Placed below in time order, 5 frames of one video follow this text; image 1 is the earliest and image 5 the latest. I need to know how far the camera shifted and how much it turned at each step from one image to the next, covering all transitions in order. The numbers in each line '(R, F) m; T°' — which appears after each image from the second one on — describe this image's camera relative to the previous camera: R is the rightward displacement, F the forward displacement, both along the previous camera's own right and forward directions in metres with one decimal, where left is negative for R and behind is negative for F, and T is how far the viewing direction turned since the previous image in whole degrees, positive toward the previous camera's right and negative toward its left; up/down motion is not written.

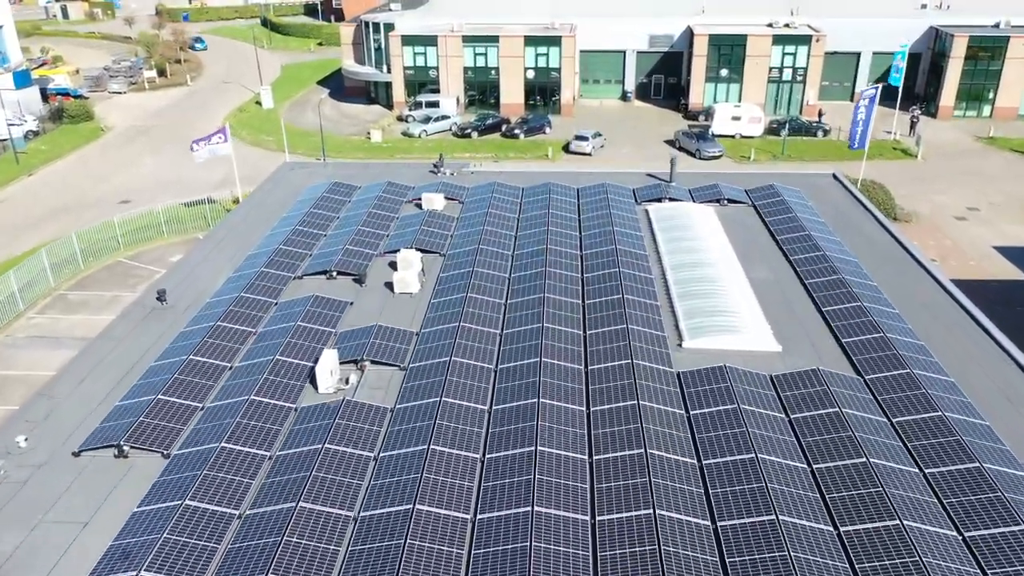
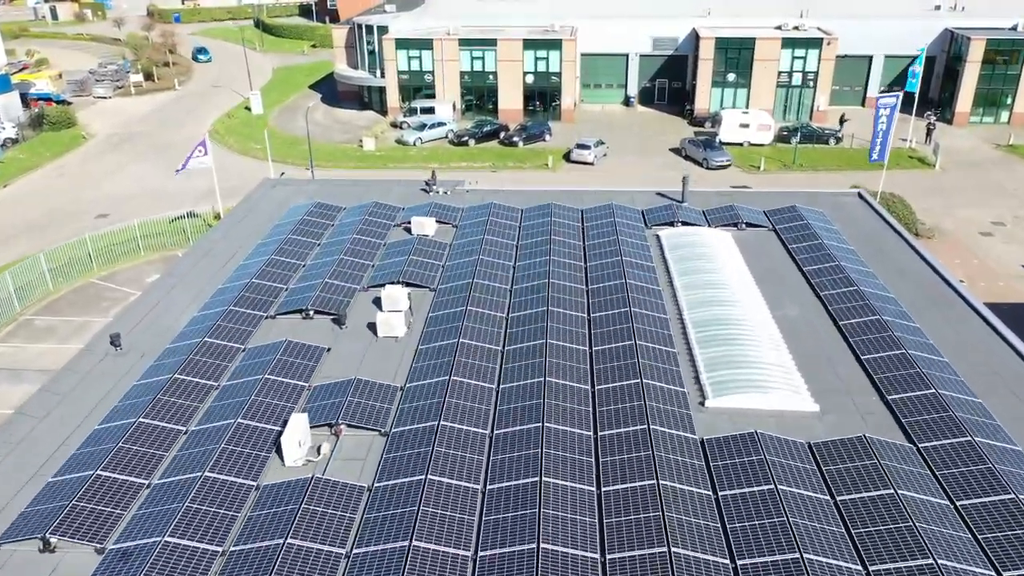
(0.0, +2.5) m; 0°
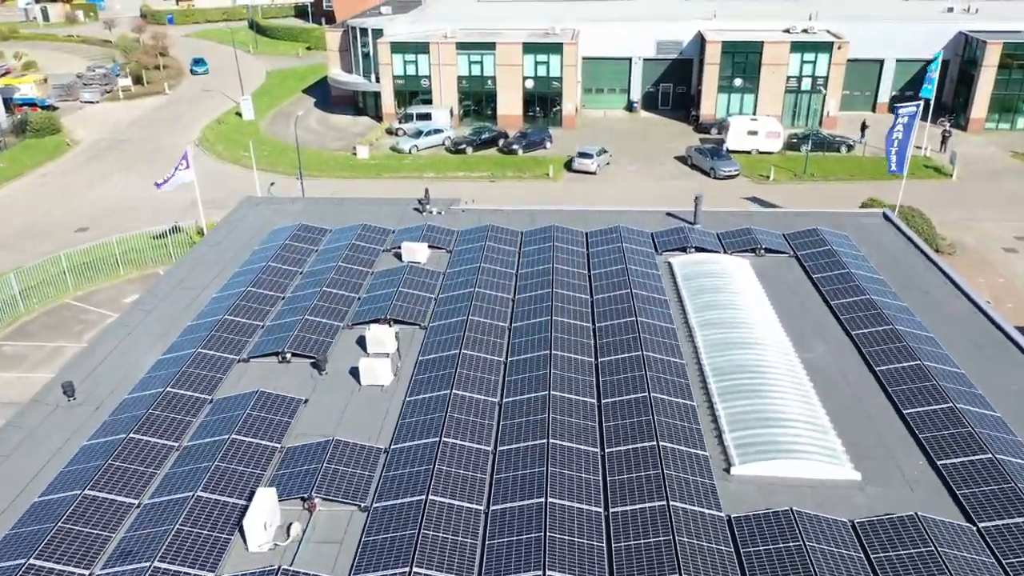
(0.0, +2.1) m; 0°
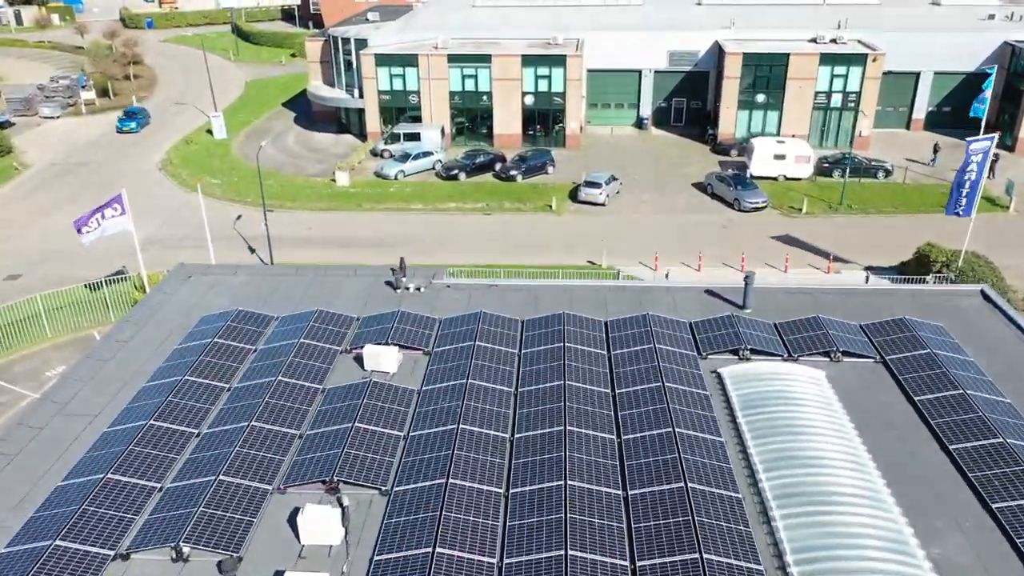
(0.0, +5.8) m; 0°
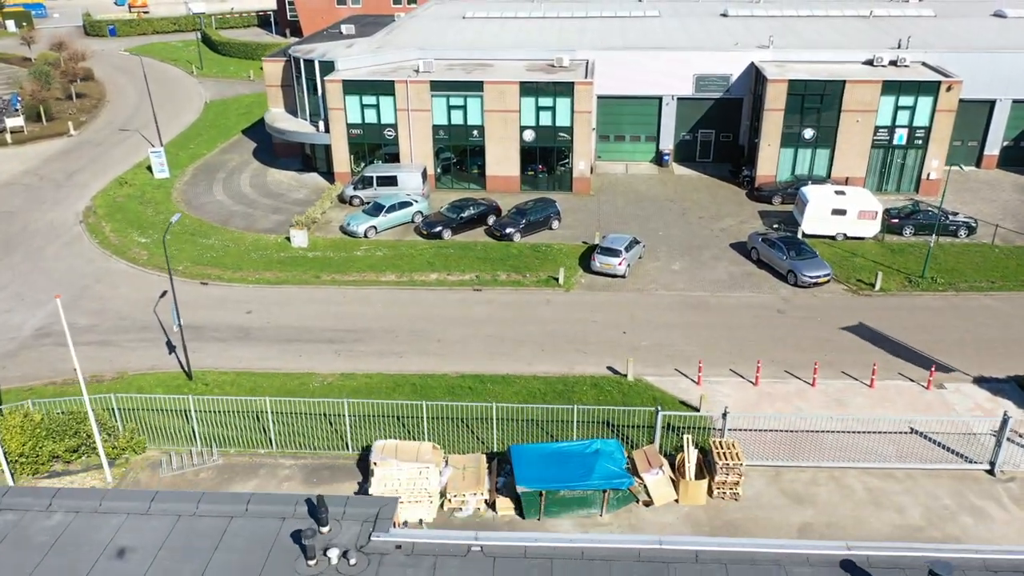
(0.0, +9.2) m; 0°
